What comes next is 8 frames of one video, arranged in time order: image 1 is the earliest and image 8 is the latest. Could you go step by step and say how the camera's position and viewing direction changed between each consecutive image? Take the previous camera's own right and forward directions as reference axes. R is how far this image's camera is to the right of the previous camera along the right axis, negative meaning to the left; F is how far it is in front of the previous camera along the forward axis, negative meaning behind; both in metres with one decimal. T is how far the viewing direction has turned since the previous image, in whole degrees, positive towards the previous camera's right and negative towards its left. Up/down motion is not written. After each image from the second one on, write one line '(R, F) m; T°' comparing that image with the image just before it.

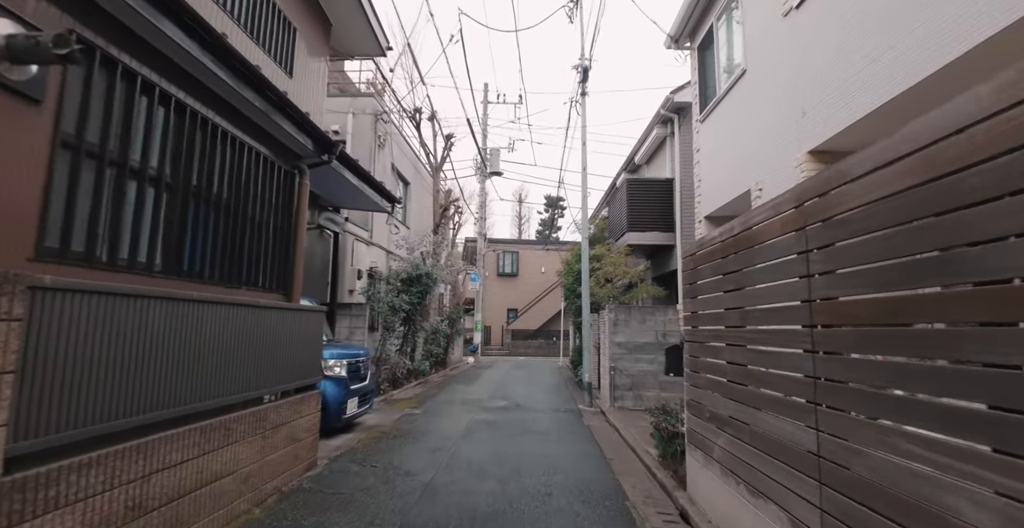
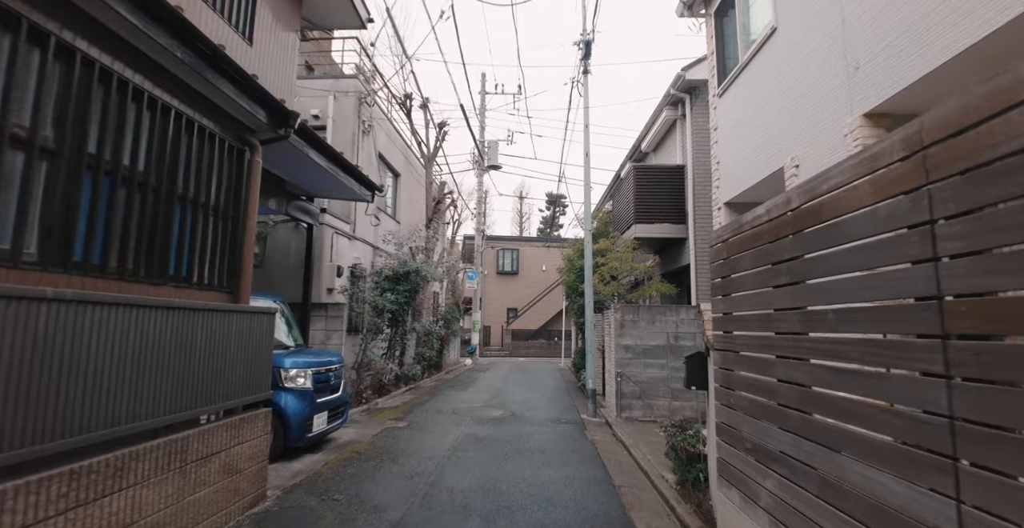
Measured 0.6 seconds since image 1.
(+0.1, +1.0) m; 0°
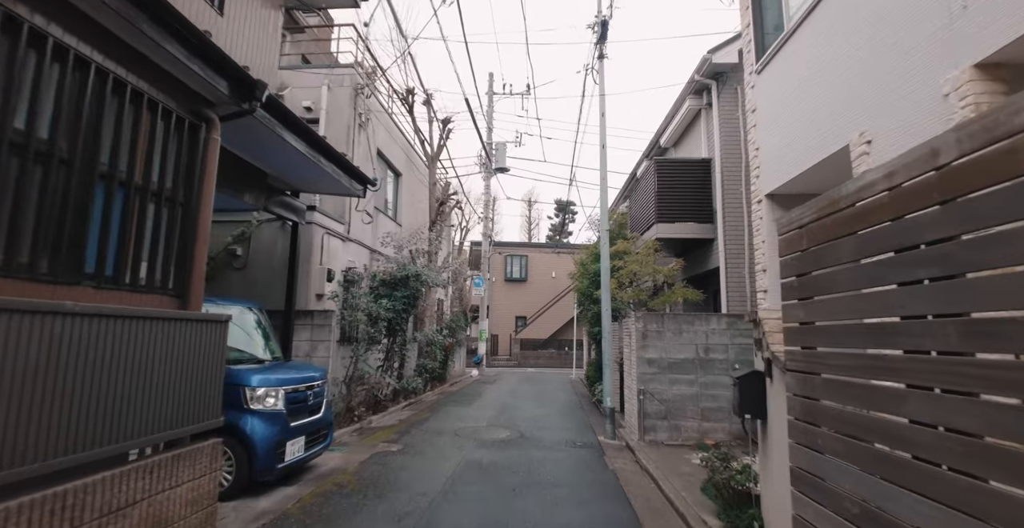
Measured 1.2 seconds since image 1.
(0.0, +0.9) m; -1°
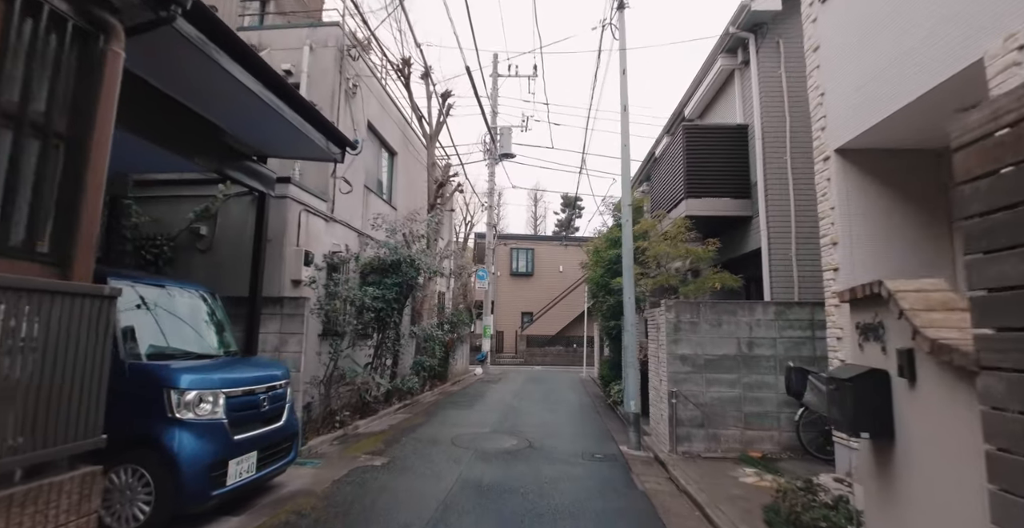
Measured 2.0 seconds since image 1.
(0.0, +1.2) m; -1°
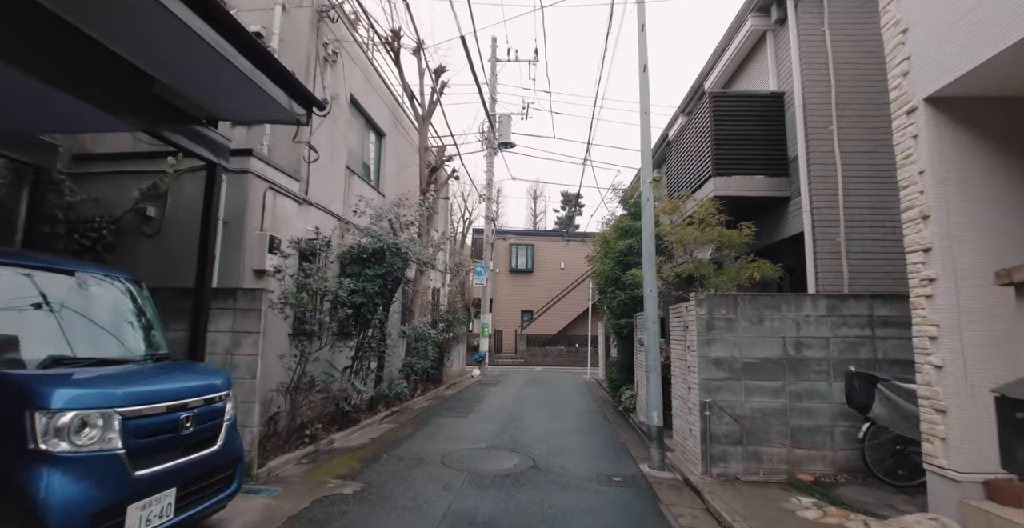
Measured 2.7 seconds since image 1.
(0.0, +1.0) m; 0°
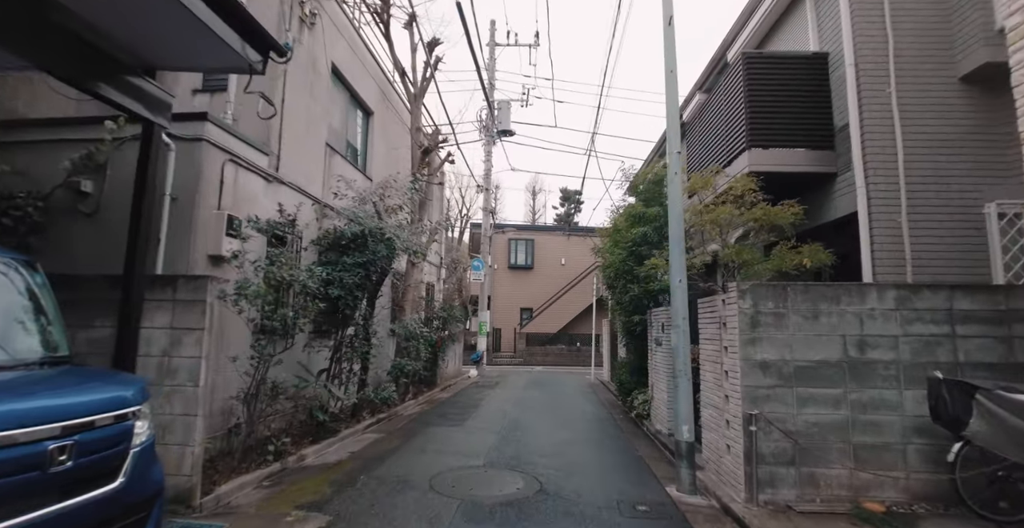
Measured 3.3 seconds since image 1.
(0.0, +0.9) m; 0°
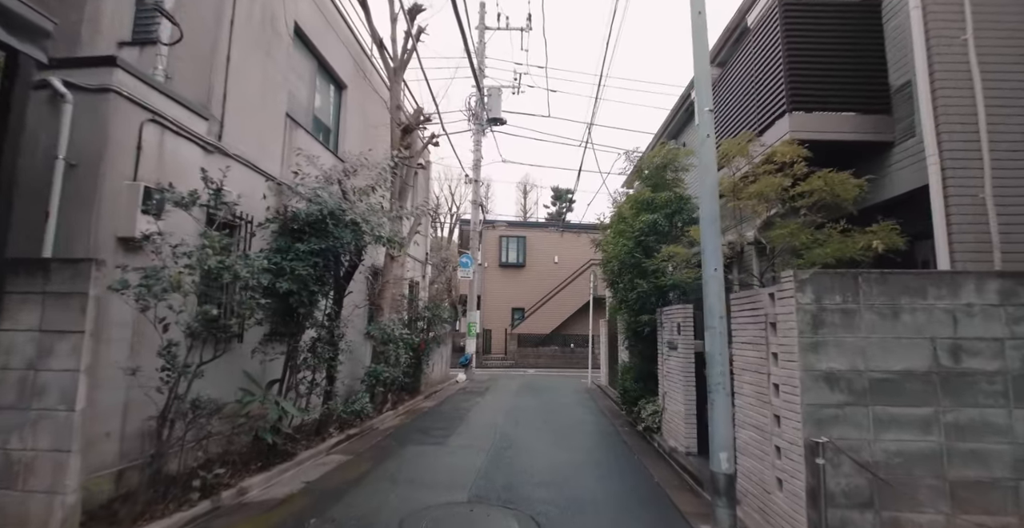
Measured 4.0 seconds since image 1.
(0.0, +1.1) m; +1°
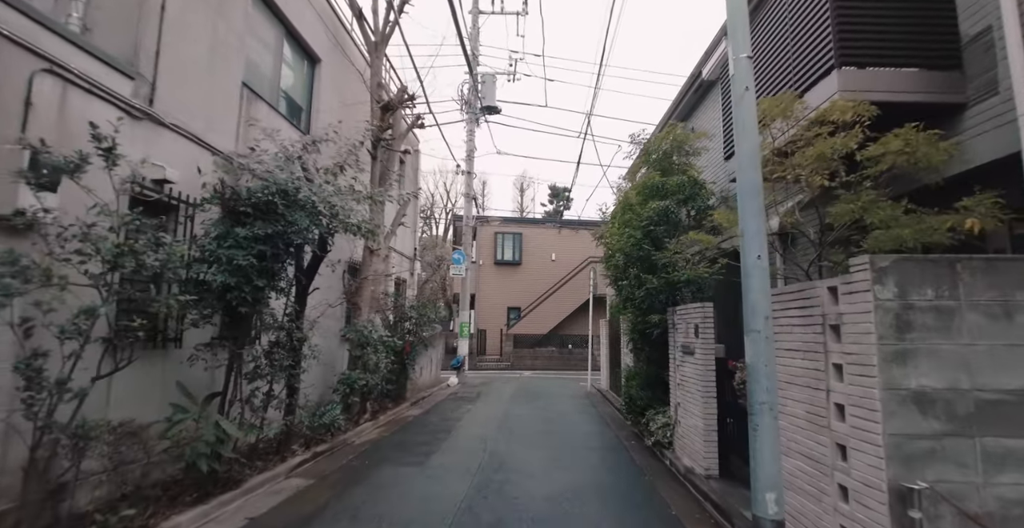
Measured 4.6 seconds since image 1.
(+0.1, +0.9) m; 0°
